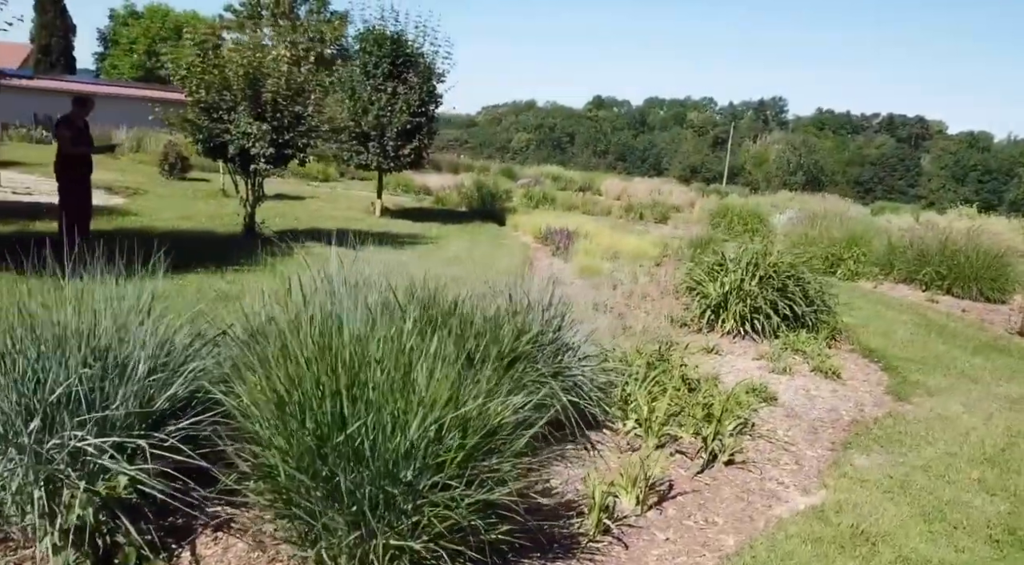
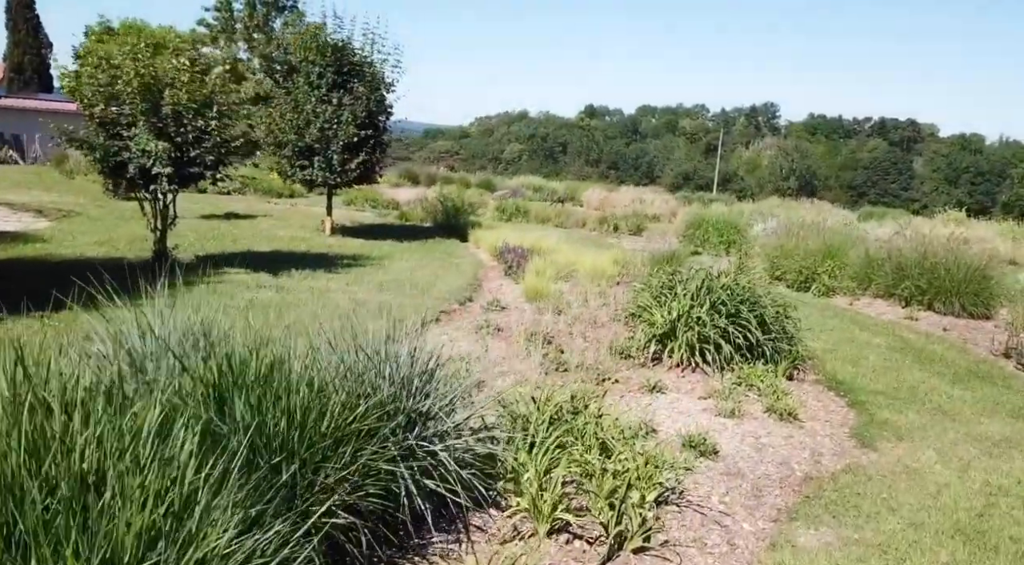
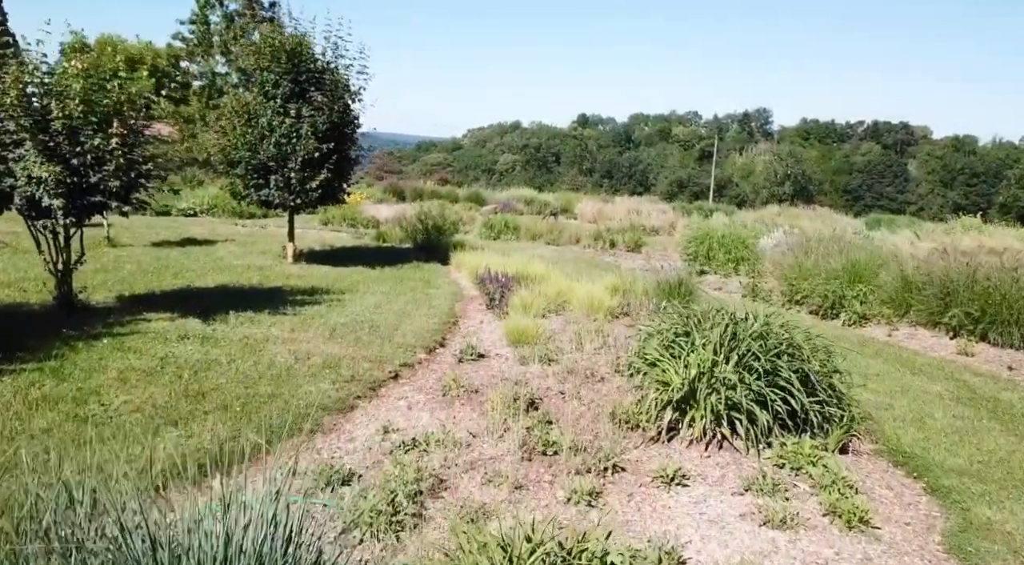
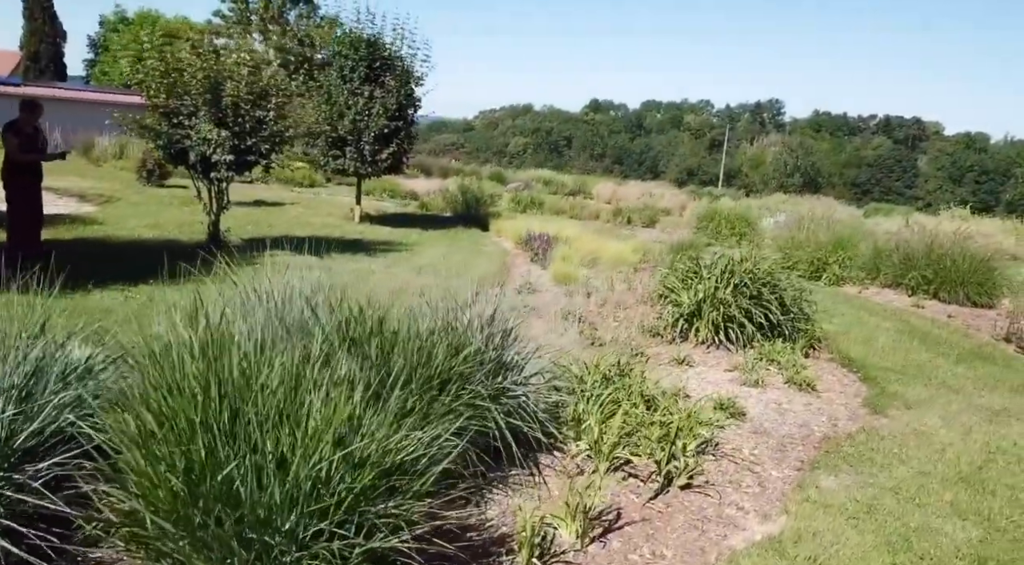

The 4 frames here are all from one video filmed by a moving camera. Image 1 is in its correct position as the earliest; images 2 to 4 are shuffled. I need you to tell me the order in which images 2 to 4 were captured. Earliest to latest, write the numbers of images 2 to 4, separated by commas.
4, 2, 3
